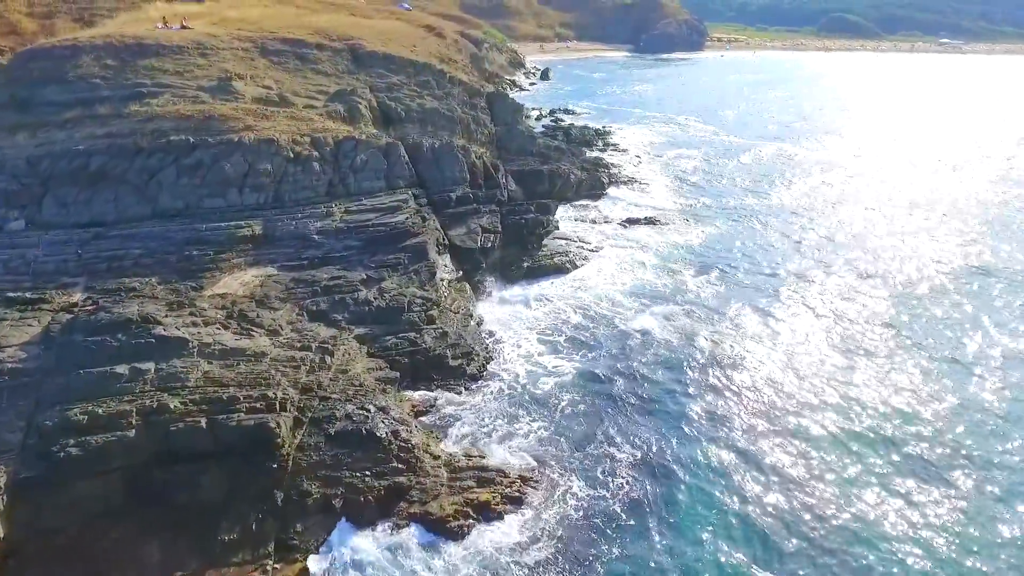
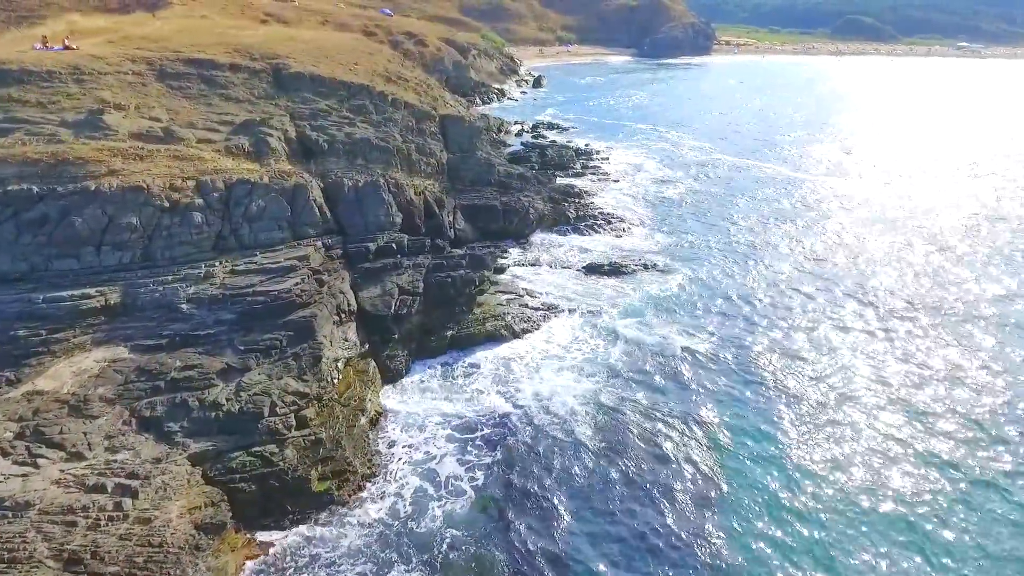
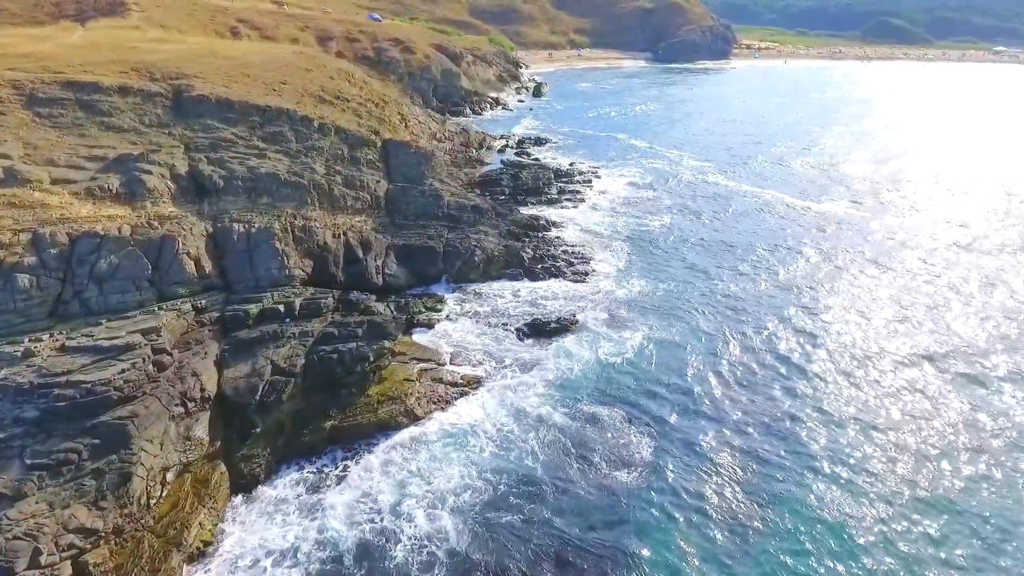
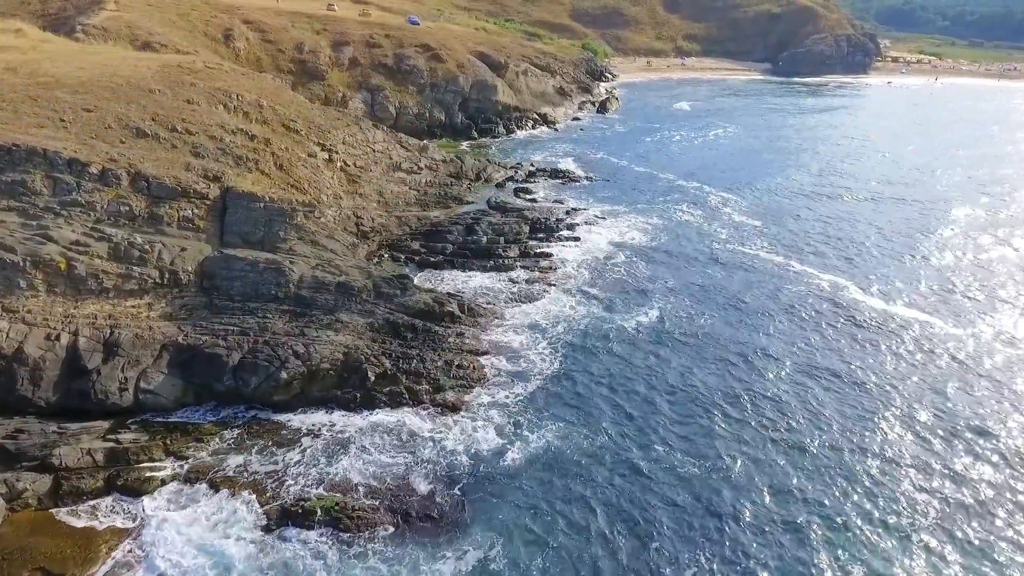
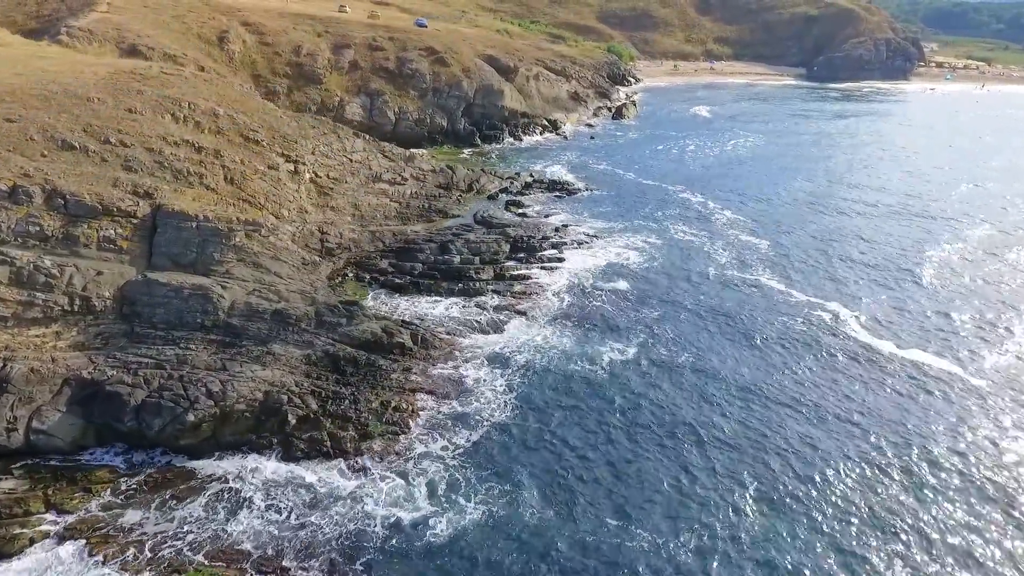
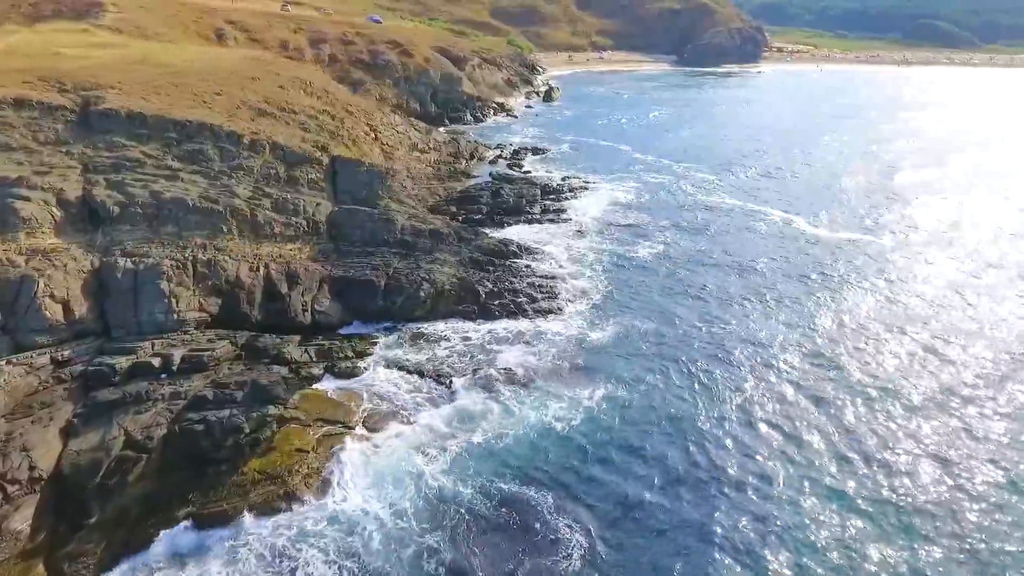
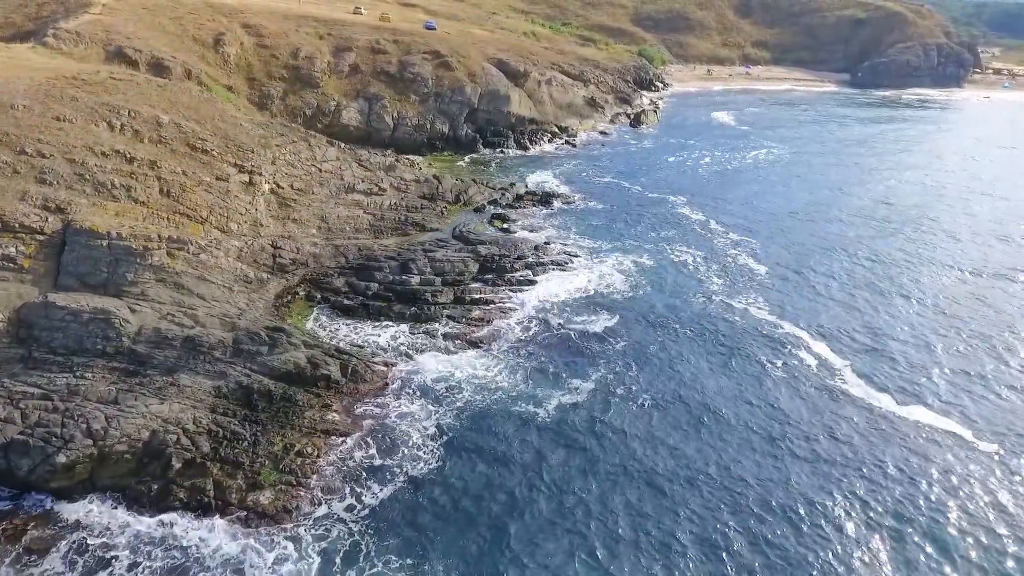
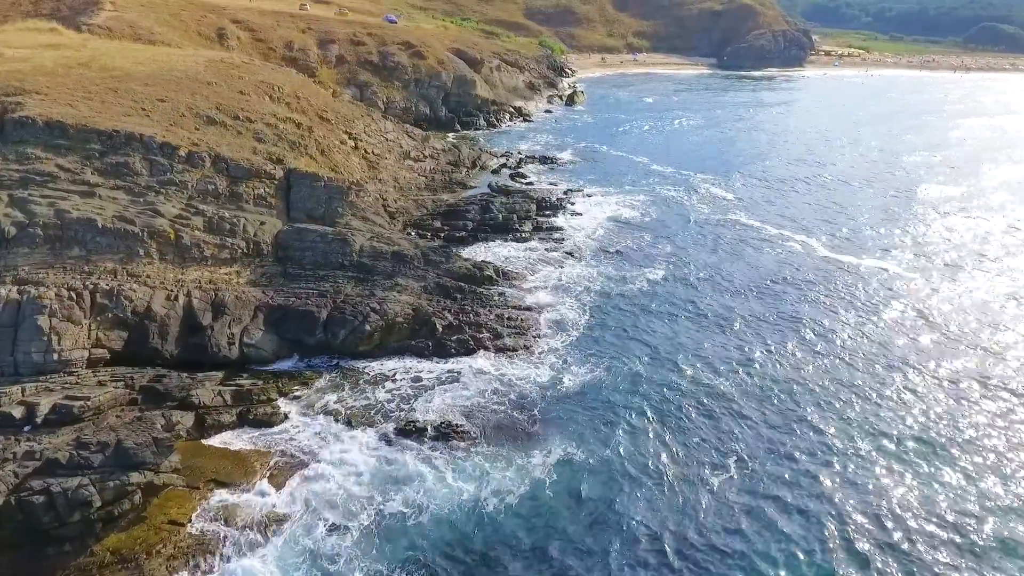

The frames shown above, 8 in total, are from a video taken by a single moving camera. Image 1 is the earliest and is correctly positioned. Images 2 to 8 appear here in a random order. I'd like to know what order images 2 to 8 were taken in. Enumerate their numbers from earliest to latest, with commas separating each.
2, 3, 6, 8, 4, 5, 7
